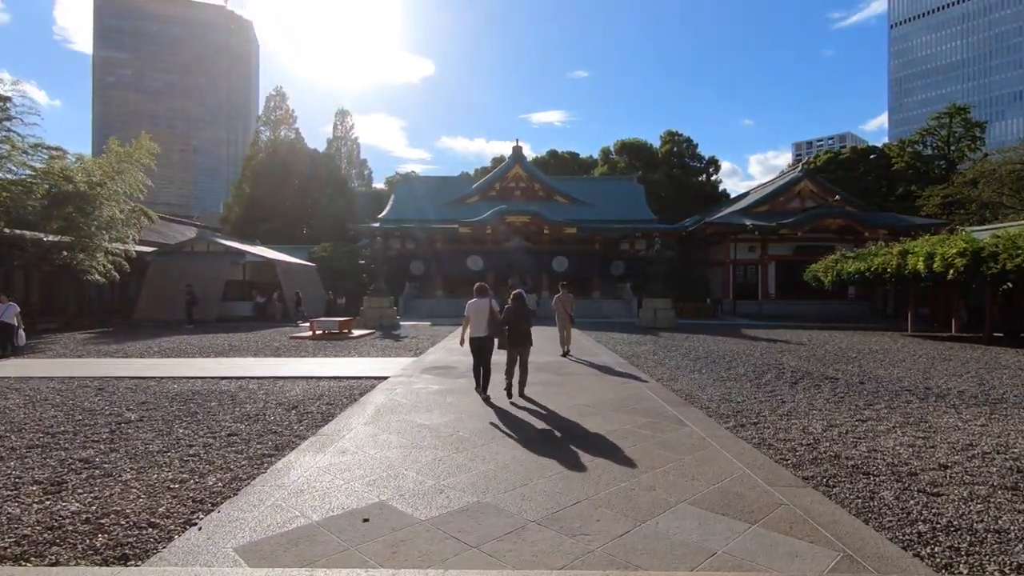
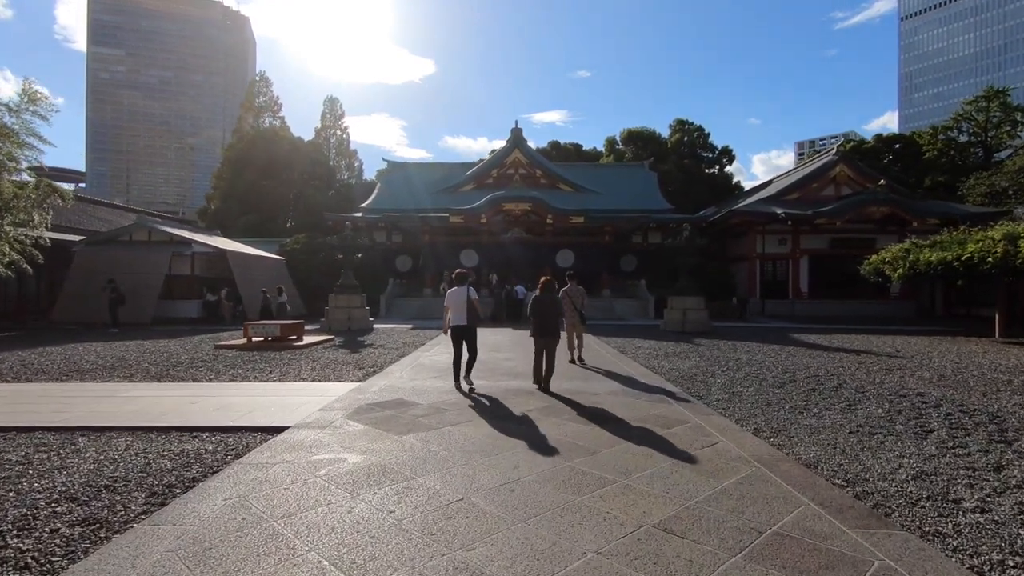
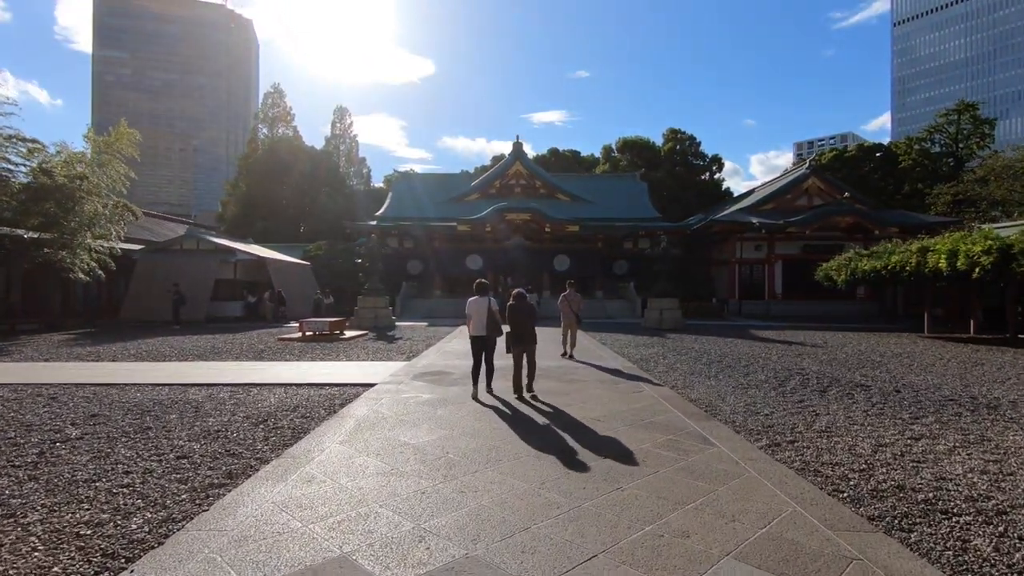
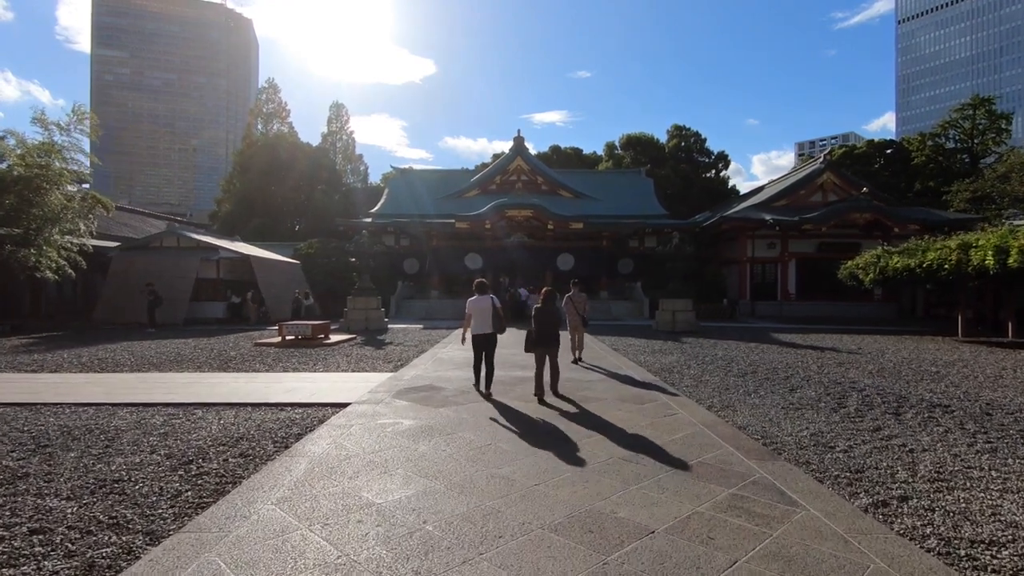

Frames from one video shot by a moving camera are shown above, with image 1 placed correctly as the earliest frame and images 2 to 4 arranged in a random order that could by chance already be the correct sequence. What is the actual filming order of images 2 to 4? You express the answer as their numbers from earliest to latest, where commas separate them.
3, 4, 2
